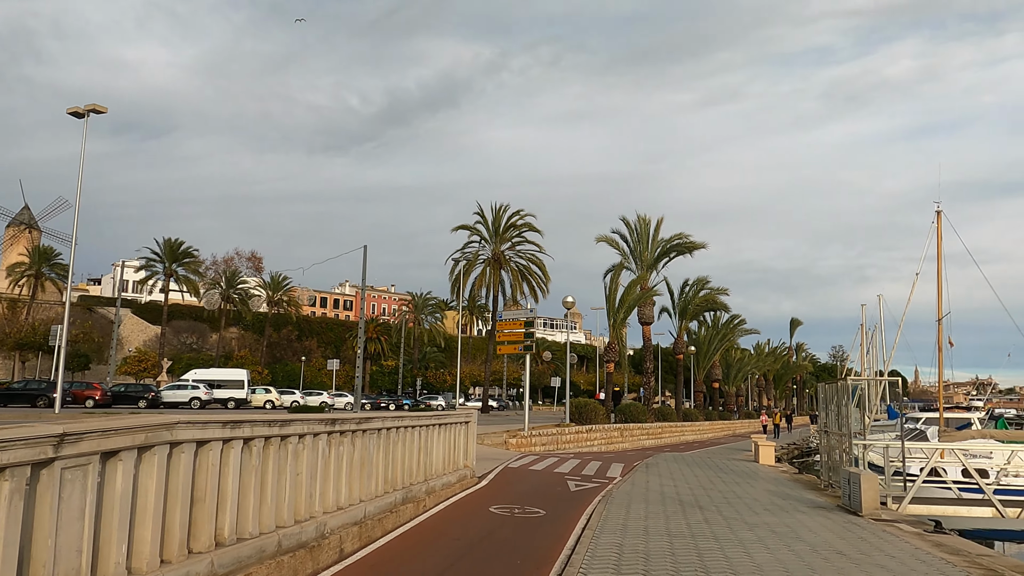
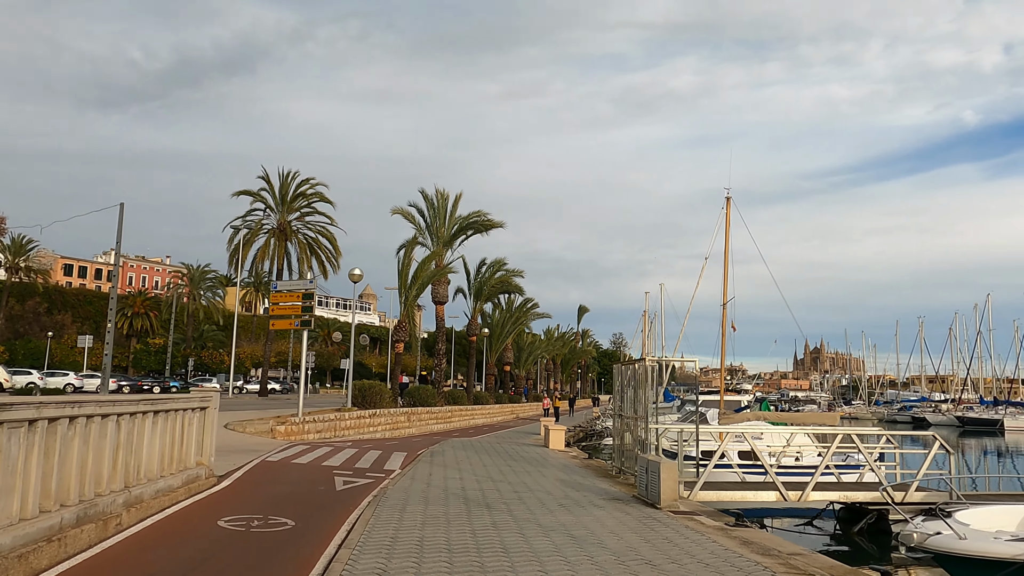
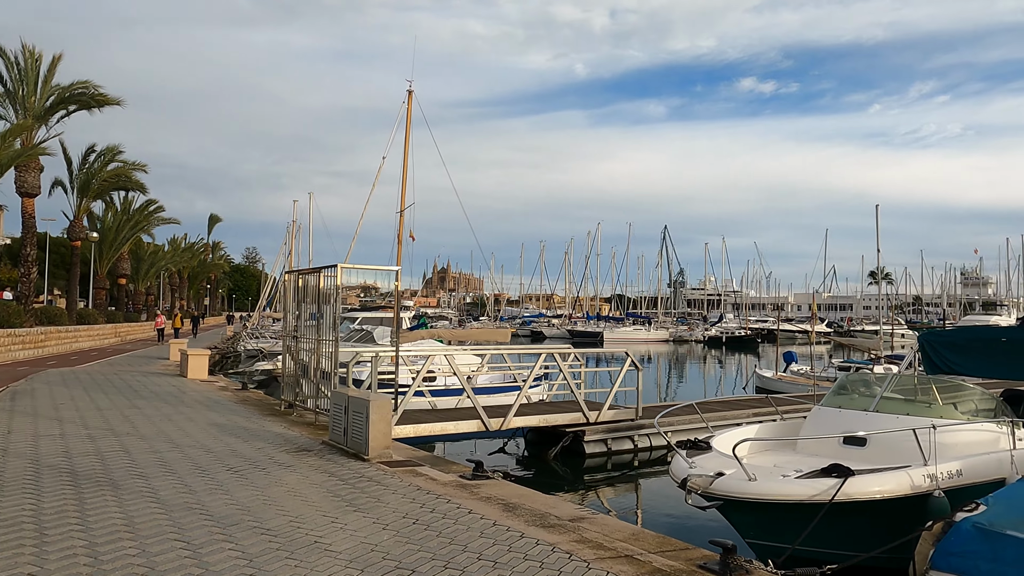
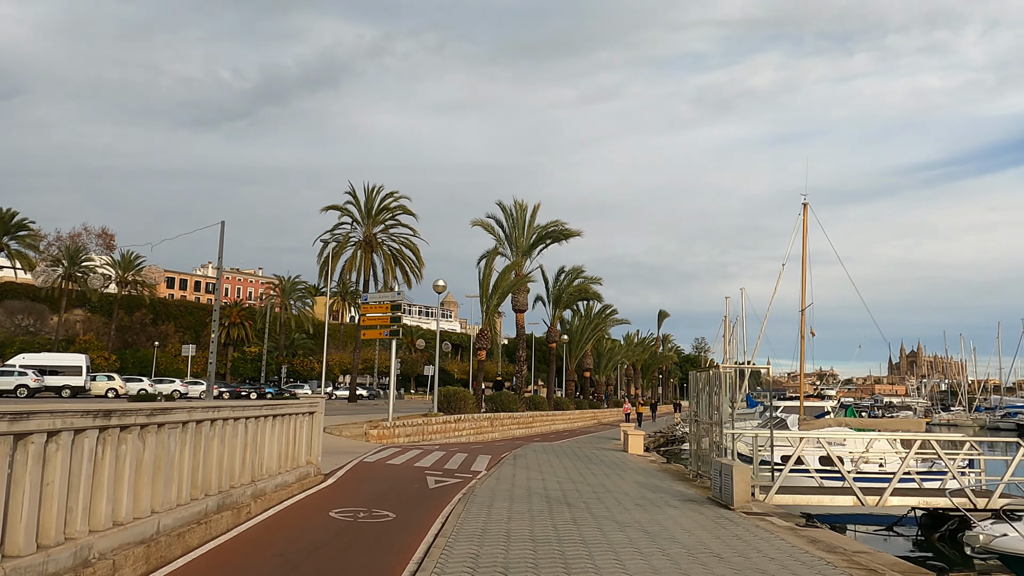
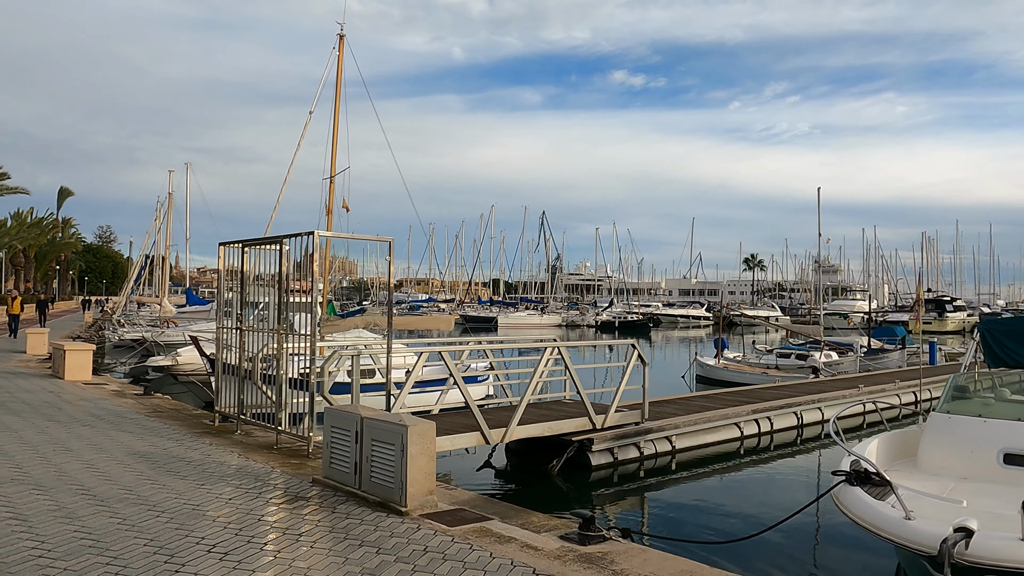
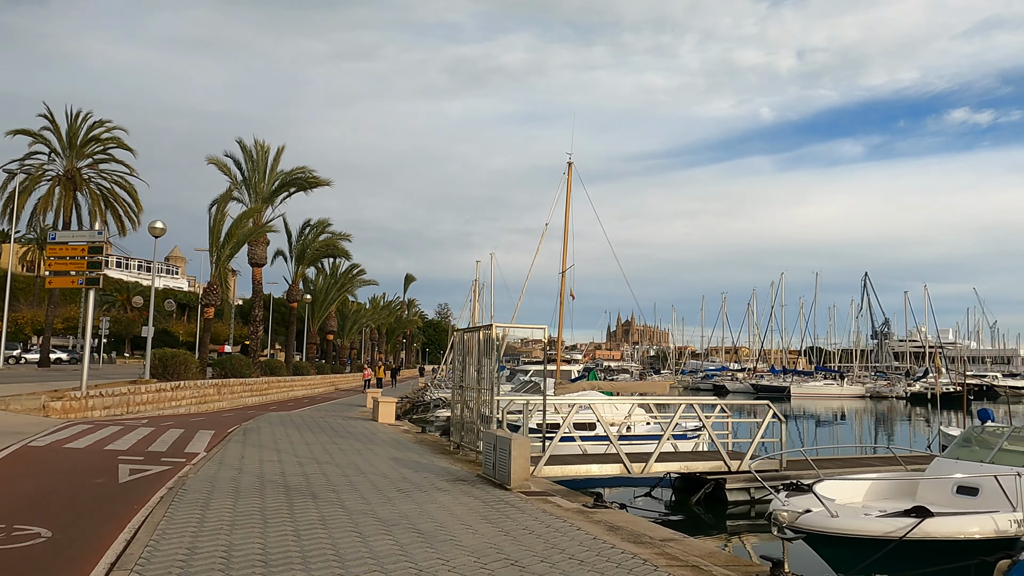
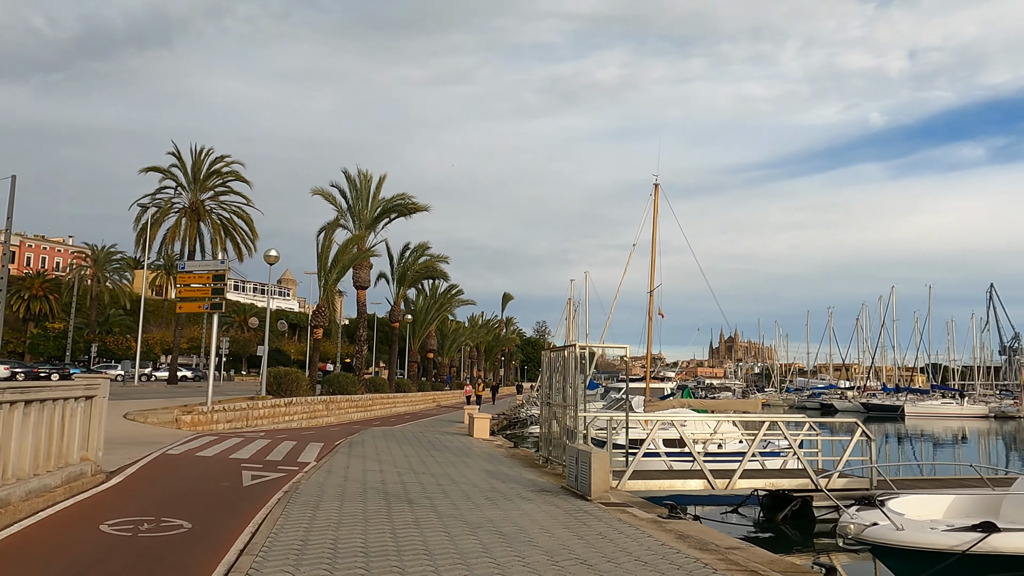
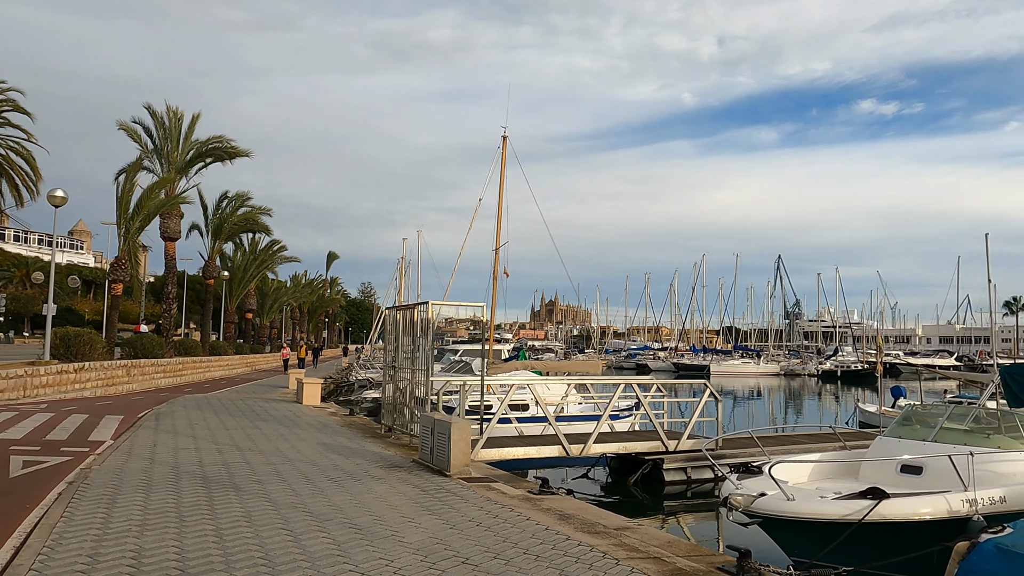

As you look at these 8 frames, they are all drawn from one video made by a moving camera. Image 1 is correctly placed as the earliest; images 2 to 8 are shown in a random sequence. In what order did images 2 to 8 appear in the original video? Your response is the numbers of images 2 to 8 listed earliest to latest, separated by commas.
4, 2, 7, 6, 8, 3, 5
